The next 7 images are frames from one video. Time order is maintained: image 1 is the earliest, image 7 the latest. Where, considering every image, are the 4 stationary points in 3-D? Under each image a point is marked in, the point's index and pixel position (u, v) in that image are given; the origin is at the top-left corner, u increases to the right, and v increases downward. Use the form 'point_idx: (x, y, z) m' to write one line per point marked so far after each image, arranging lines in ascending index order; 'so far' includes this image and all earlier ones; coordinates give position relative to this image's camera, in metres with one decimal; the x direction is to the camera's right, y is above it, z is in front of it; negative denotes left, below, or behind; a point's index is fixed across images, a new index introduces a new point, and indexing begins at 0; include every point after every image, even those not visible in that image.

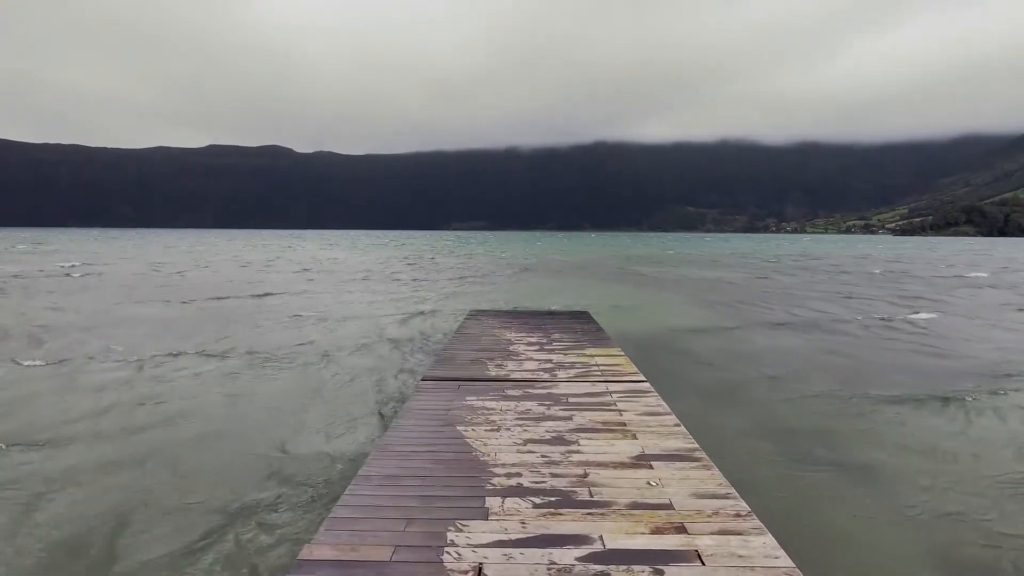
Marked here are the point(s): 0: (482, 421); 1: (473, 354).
0: (-0.4, -1.6, +6.1) m
1: (-0.7, -1.2, +9.6) m
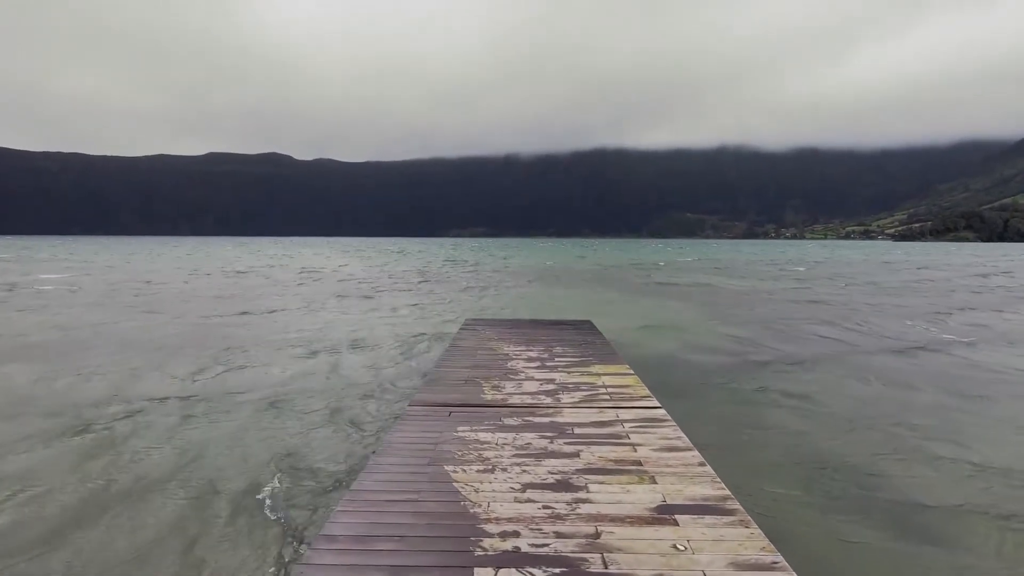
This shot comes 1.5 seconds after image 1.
0: (-0.4, -1.8, +5.3) m
1: (-0.8, -1.4, +8.7) m
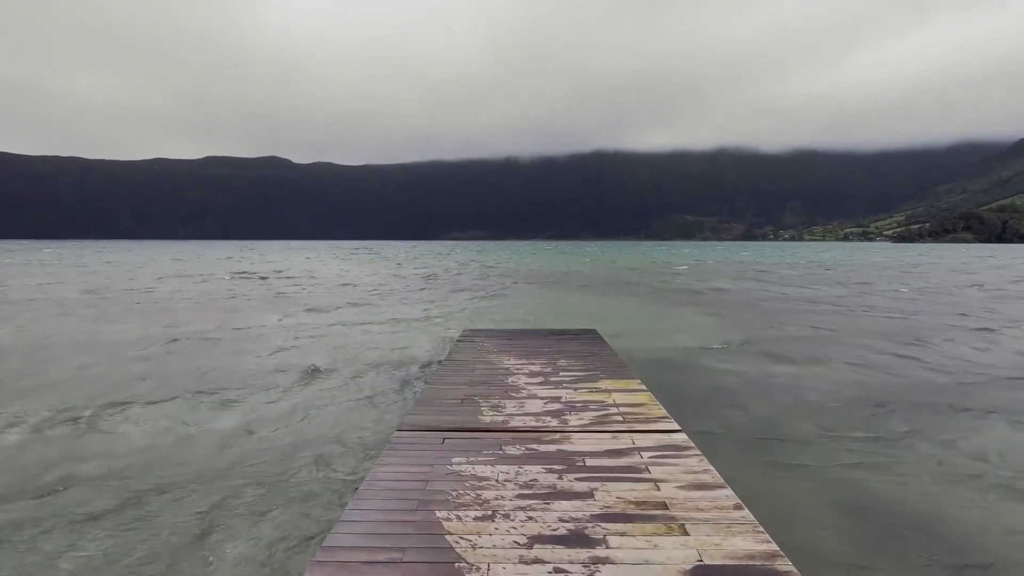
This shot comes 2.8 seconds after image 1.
0: (-0.4, -1.9, +4.5) m
1: (-0.7, -1.6, +8.0) m
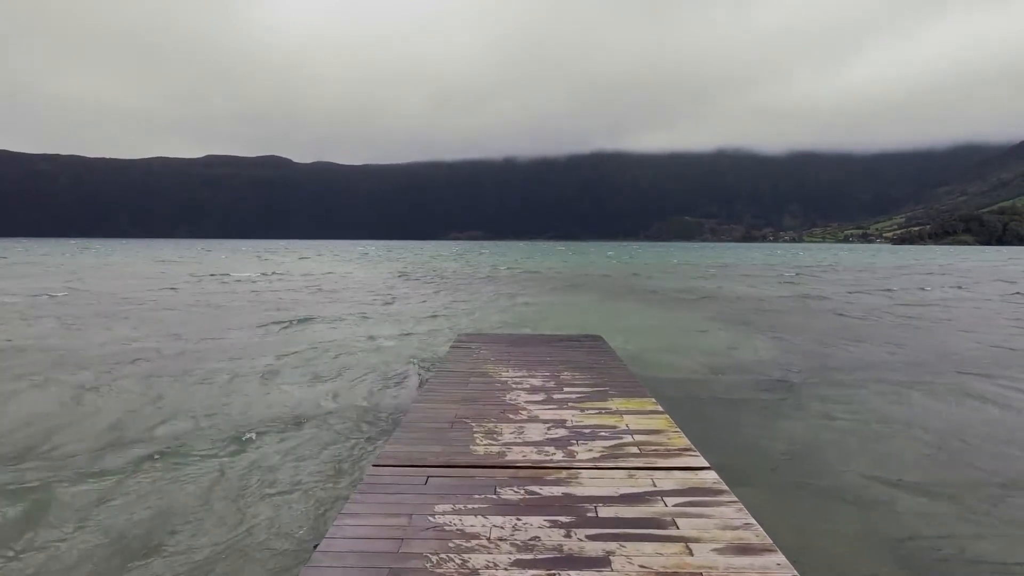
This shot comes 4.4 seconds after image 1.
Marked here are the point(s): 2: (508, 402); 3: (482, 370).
0: (-0.4, -2.0, +3.5) m
1: (-0.8, -1.7, +7.0) m
2: (-0.1, -1.6, +7.3) m
3: (-0.5, -1.5, +9.1) m
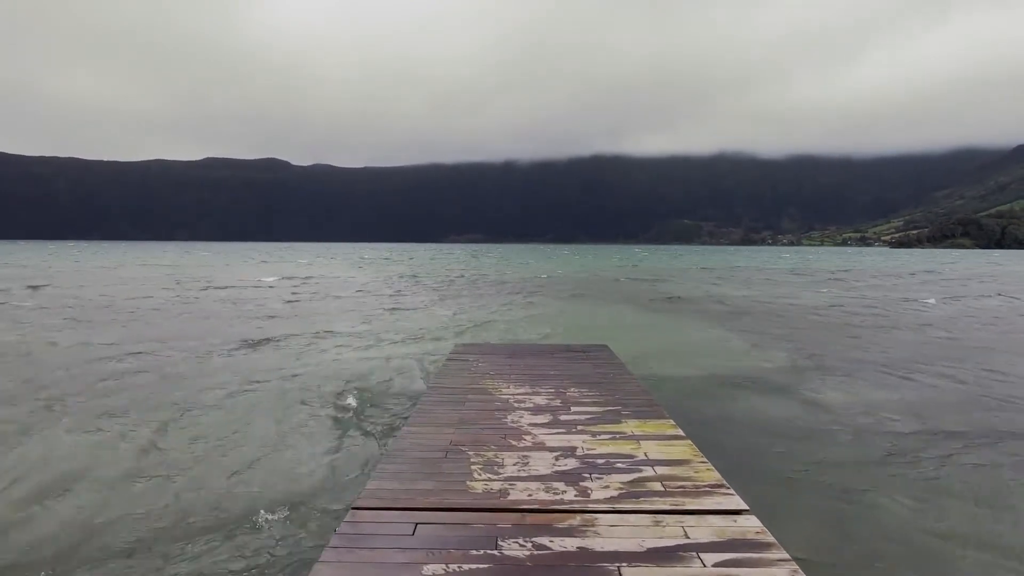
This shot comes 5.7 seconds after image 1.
0: (-0.4, -2.1, +2.8) m
1: (-0.7, -1.8, +6.2) m
2: (0.0, -1.8, +6.5) m
3: (-0.5, -1.6, +8.3) m
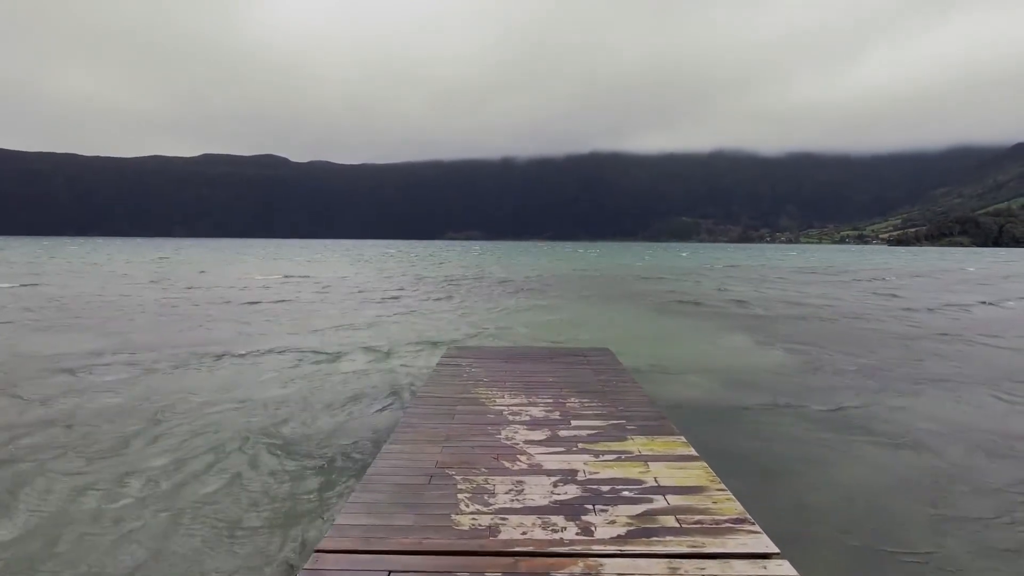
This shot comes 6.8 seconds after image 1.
0: (-0.4, -2.1, +2.1) m
1: (-0.8, -1.8, +5.6) m
2: (-0.1, -1.8, +5.9) m
3: (-0.6, -1.6, +7.7) m
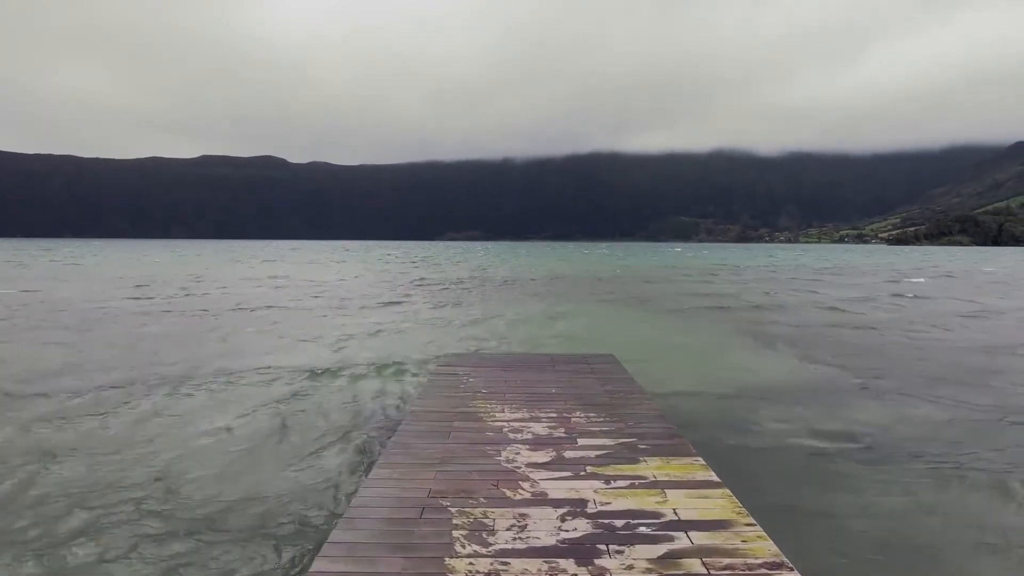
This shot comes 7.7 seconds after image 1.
0: (-0.4, -2.2, +1.6) m
1: (-0.8, -1.9, +5.1) m
2: (-0.1, -1.9, +5.3) m
3: (-0.6, -1.7, +7.1) m
